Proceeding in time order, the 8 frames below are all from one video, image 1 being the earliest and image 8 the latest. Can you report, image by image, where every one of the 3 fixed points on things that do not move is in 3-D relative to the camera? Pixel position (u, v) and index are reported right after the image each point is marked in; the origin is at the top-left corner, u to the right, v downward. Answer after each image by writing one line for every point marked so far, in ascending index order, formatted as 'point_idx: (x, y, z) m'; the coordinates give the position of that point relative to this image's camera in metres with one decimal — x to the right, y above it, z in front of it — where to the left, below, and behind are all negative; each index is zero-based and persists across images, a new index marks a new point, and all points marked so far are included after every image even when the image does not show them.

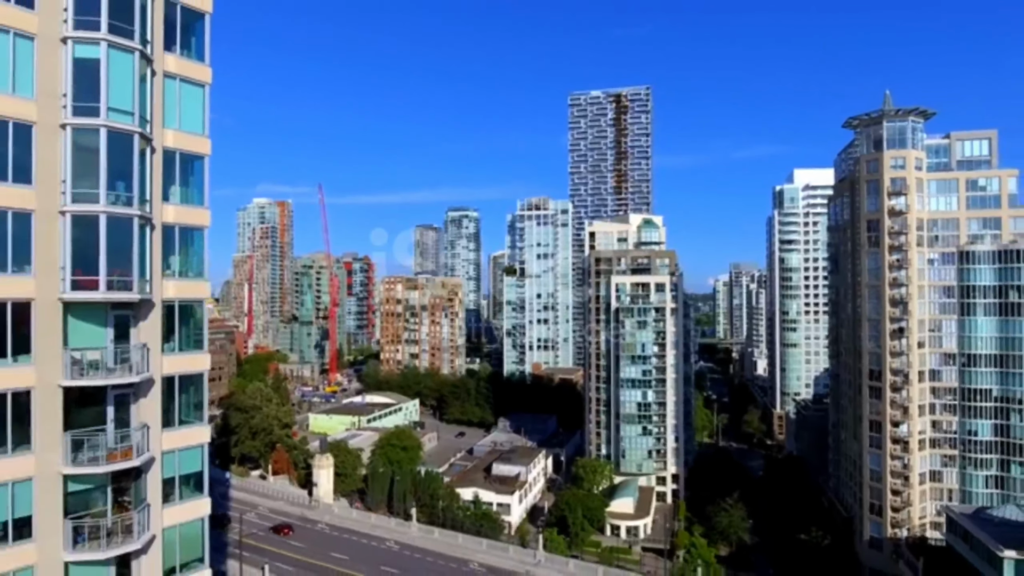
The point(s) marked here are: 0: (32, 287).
0: (-6.7, 0.0, +8.2) m
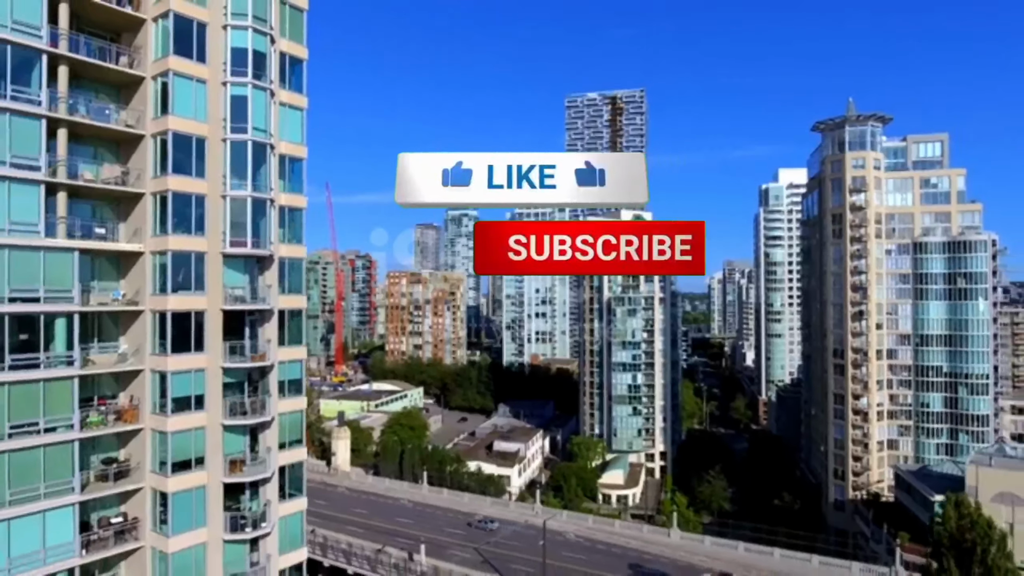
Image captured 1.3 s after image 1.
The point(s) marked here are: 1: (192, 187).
0: (-6.6, +0.9, +12.5) m
1: (-6.8, +2.1, +12.3) m
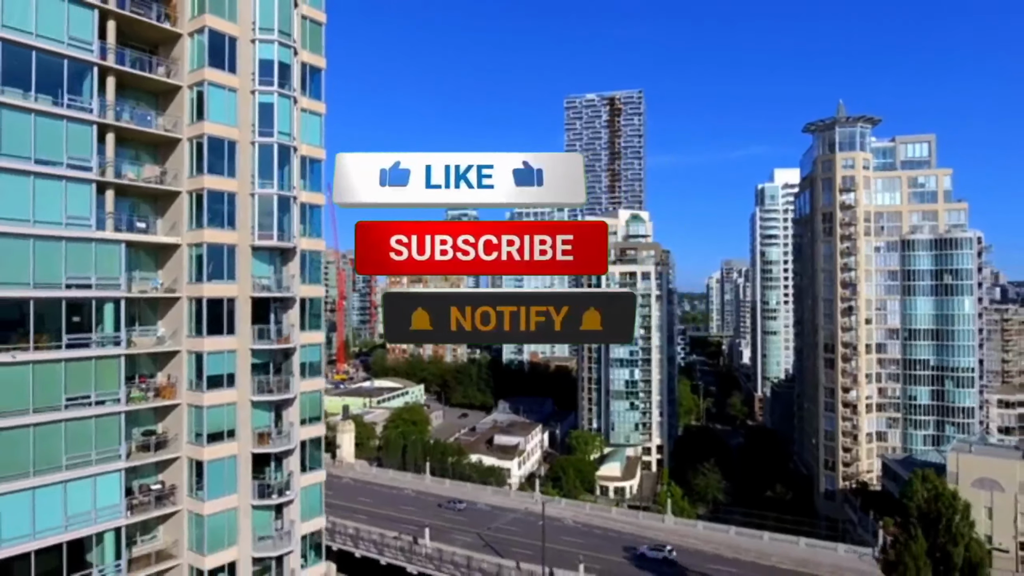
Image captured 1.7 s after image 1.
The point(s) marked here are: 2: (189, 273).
0: (-6.6, +1.2, +13.9) m
1: (-6.8, +2.4, +13.7) m
2: (-7.6, +0.4, +13.7) m
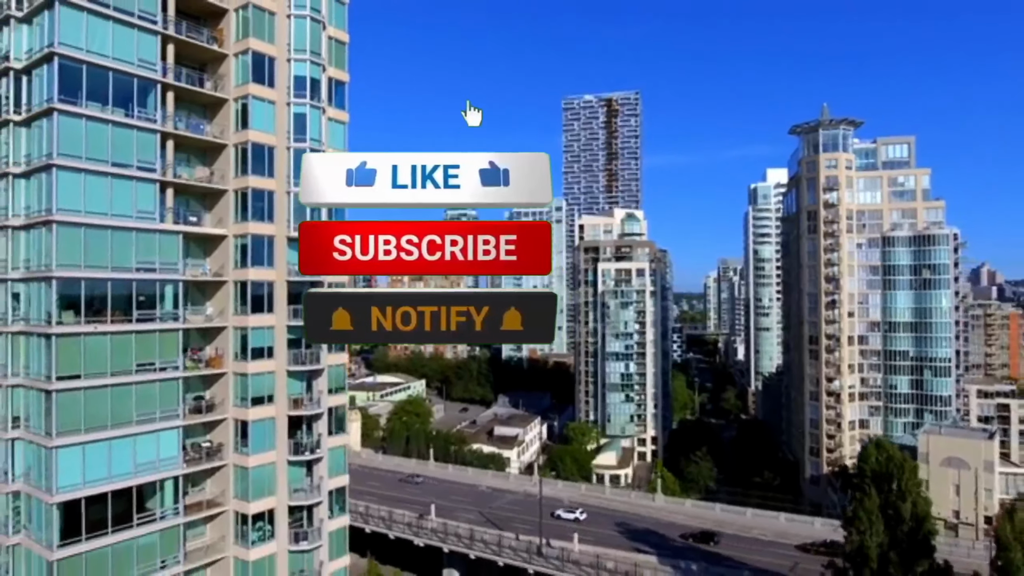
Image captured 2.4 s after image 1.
0: (-6.6, +1.6, +16.0) m
1: (-6.7, +2.8, +15.9) m
2: (-7.6, +0.8, +15.9) m
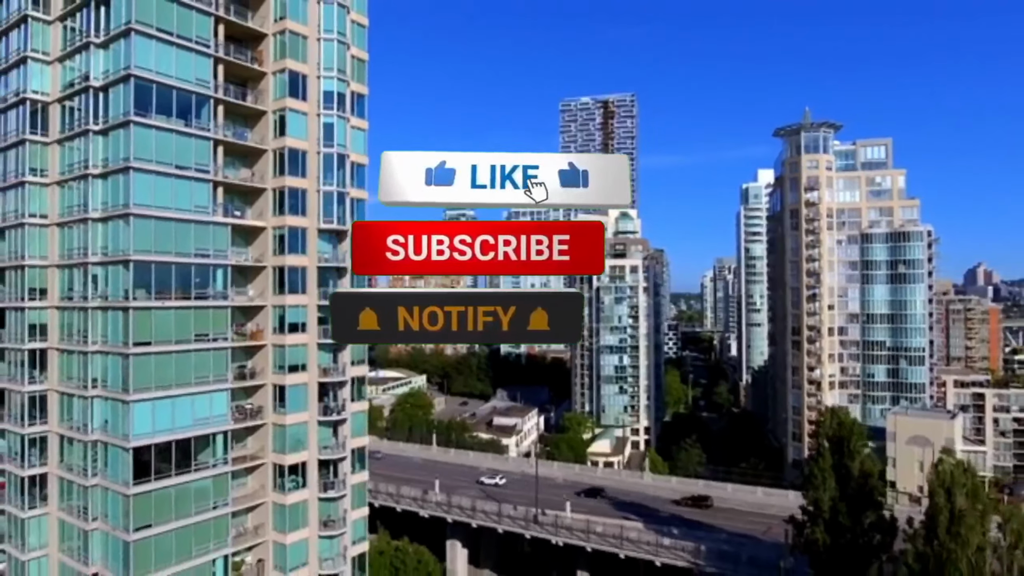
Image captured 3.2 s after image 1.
0: (-6.6, +2.1, +18.7) m
1: (-6.8, +3.3, +18.5) m
2: (-7.6, +1.3, +18.5) m
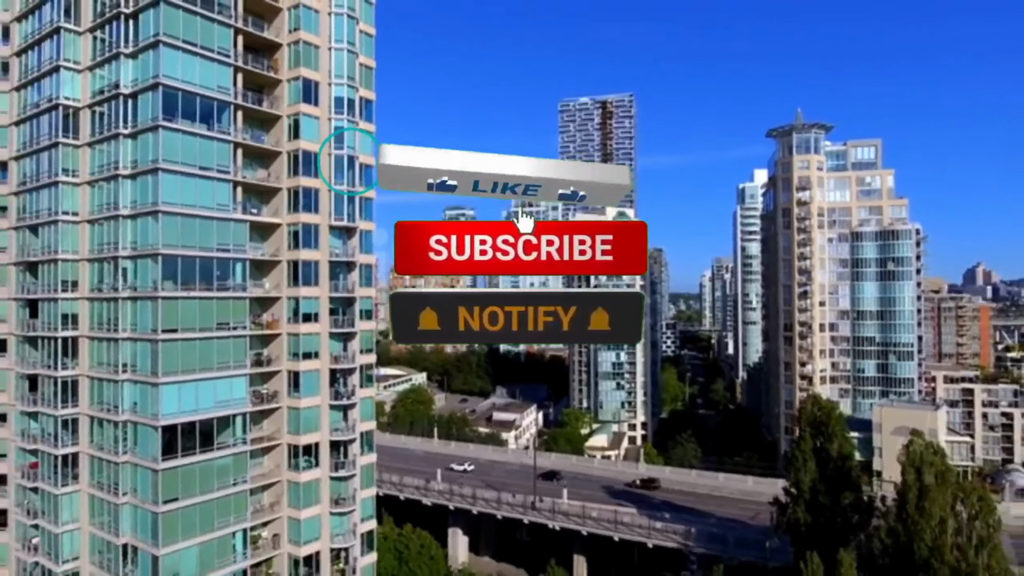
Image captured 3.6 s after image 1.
0: (-6.7, +2.4, +20.0) m
1: (-6.8, +3.6, +19.9) m
2: (-7.7, +1.5, +19.8) m
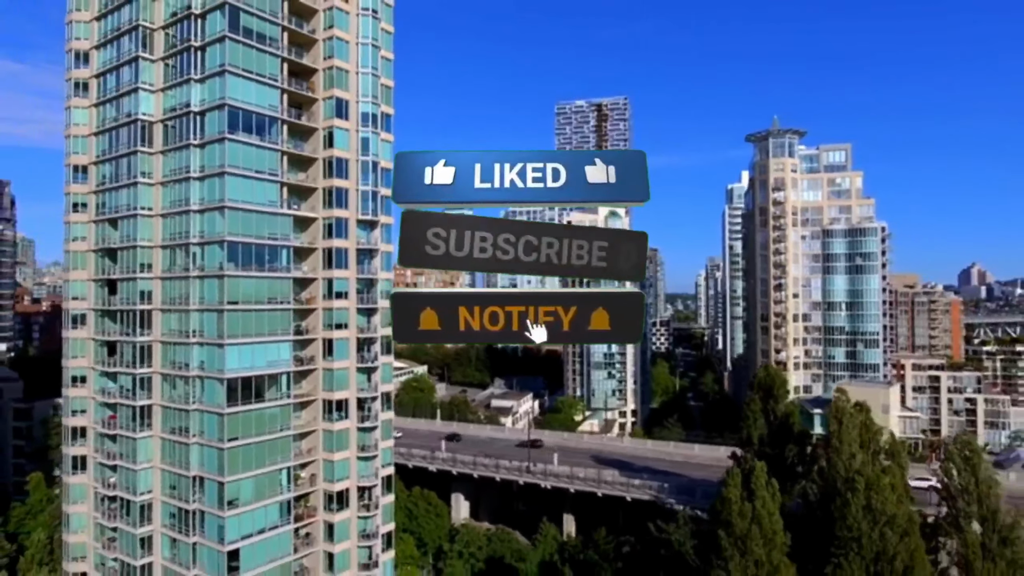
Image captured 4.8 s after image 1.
0: (-6.8, +3.1, +24.2) m
1: (-7.0, +4.3, +24.0) m
2: (-7.9, +2.3, +24.0) m
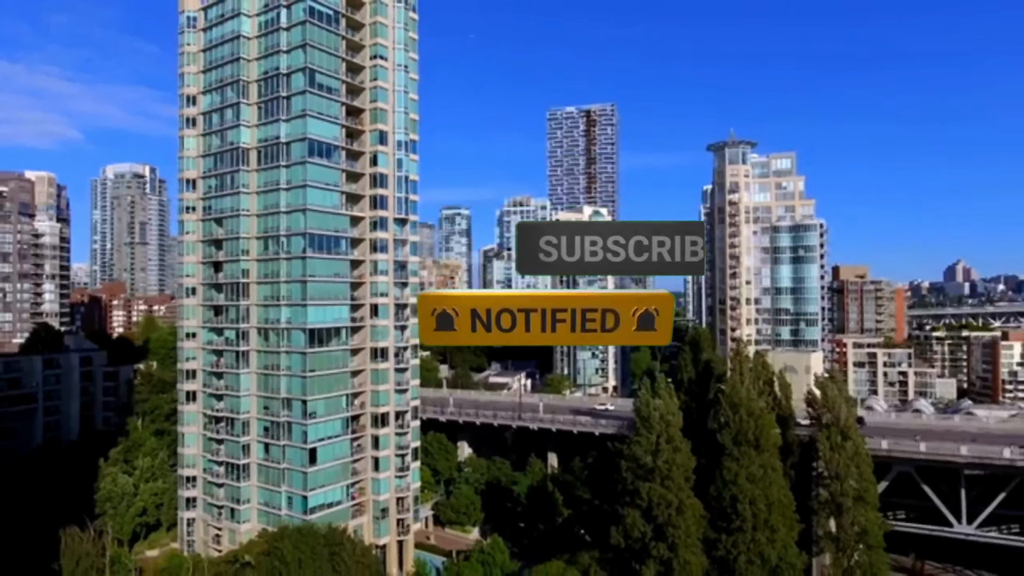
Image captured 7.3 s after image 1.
0: (-7.2, +4.3, +33.6) m
1: (-7.4, +5.5, +33.4) m
2: (-8.2, +3.4, +33.4) m
